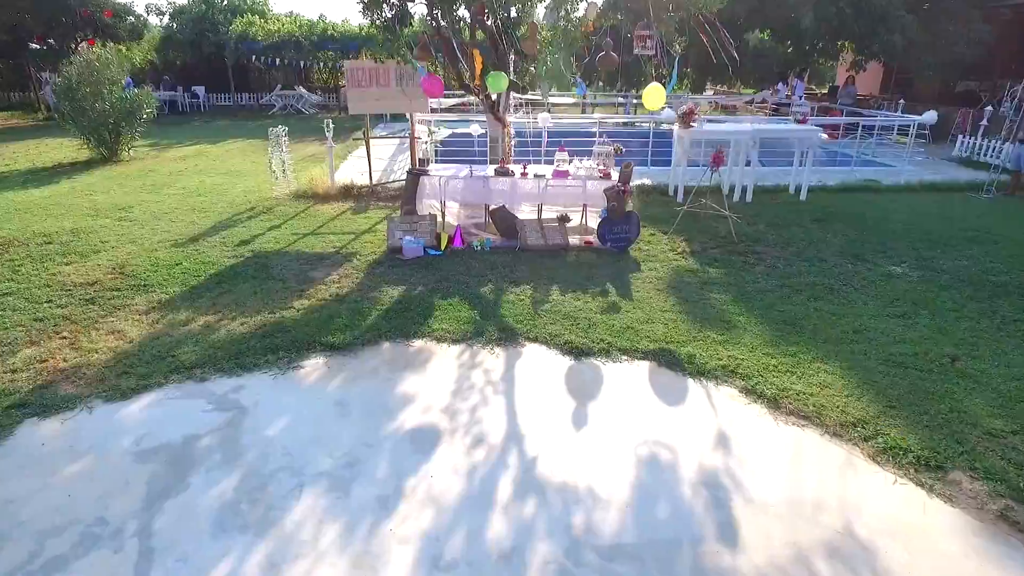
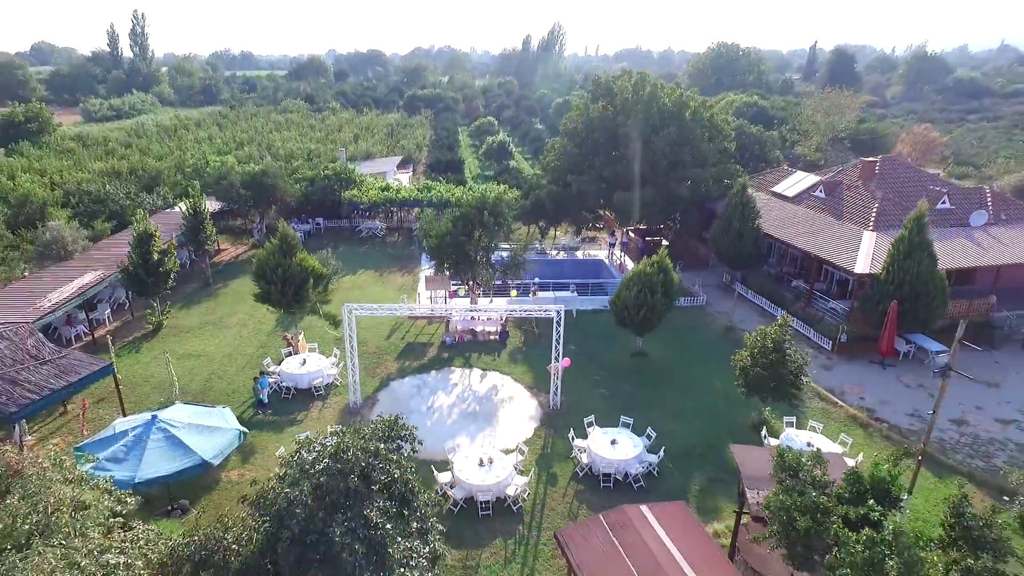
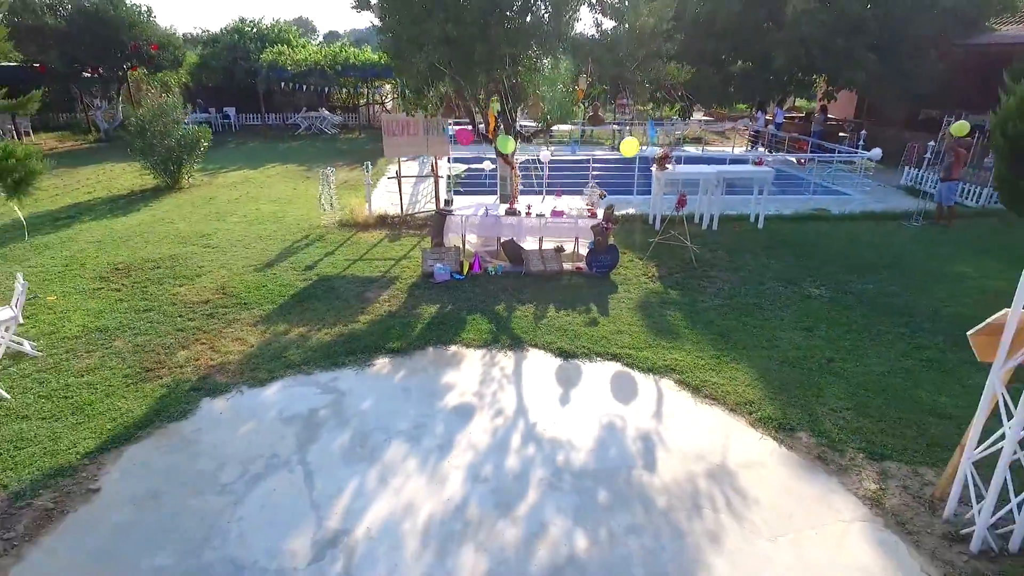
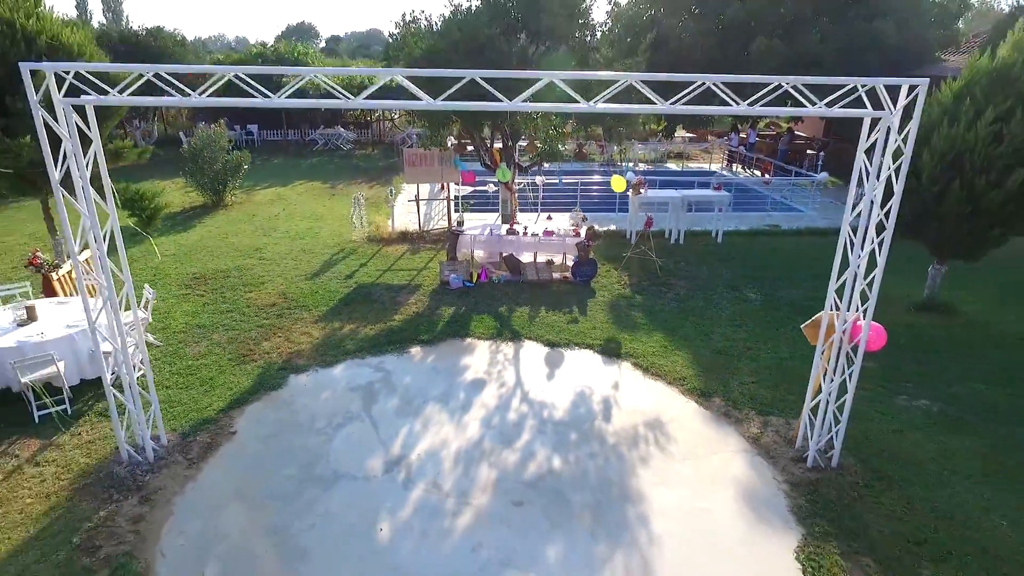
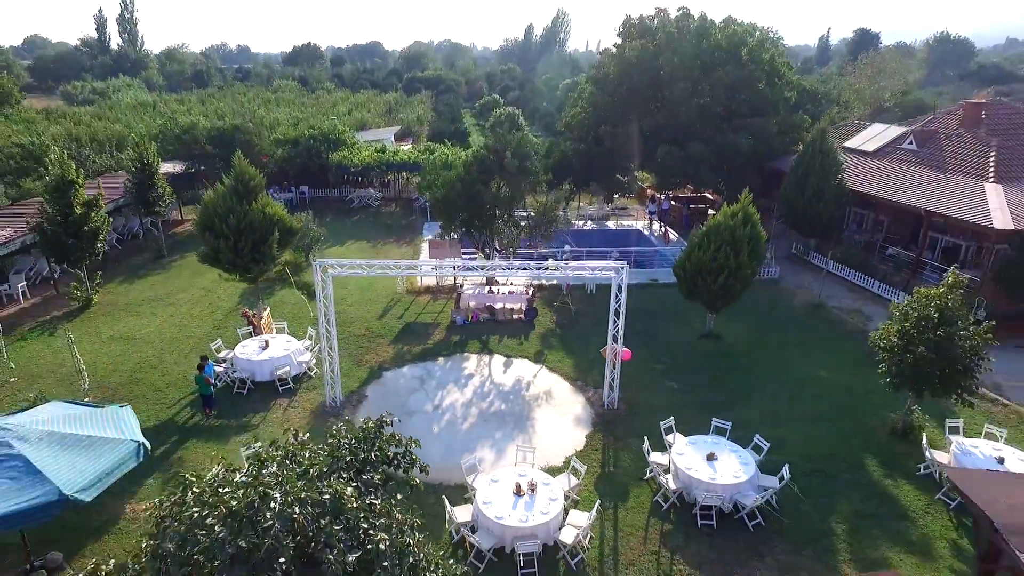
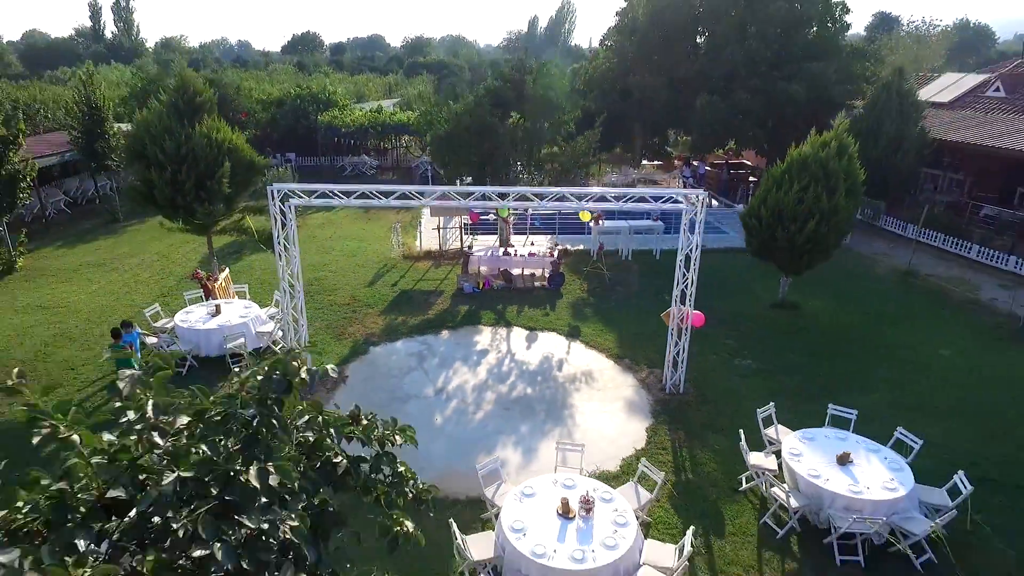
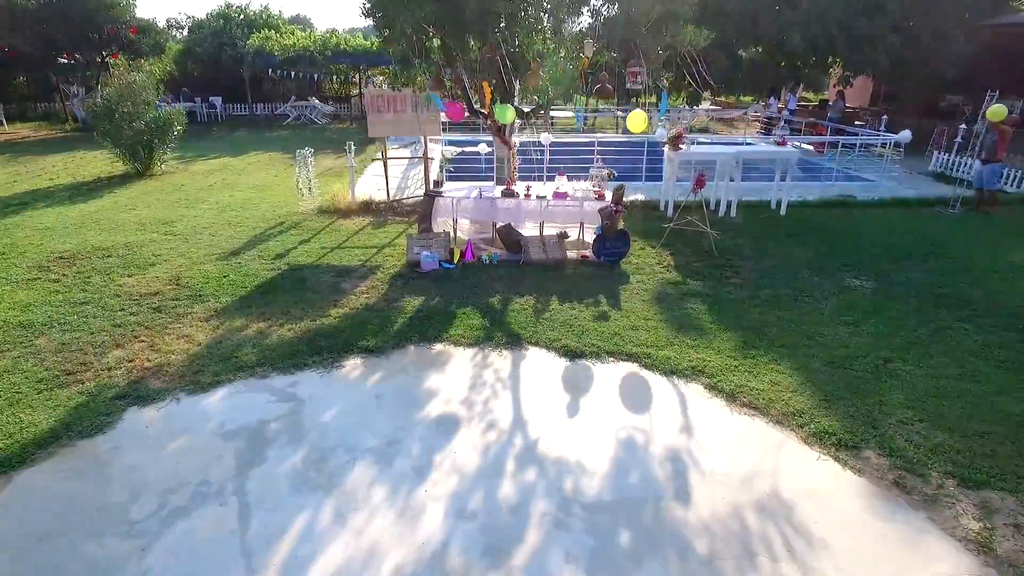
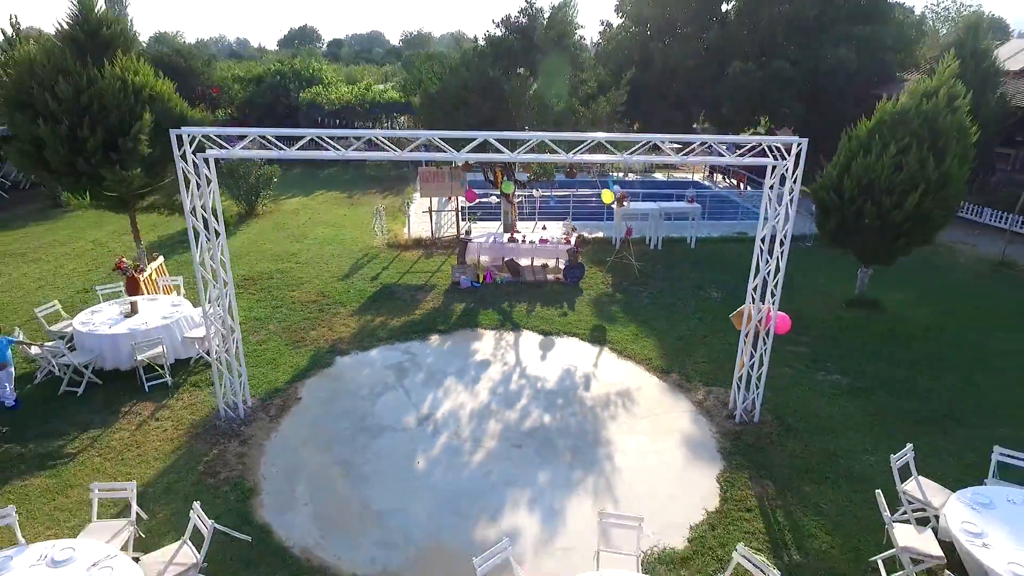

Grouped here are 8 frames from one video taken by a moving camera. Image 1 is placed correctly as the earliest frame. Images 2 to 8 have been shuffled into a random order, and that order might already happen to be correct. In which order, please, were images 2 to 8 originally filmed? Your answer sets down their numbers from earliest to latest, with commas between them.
7, 3, 4, 8, 6, 5, 2
